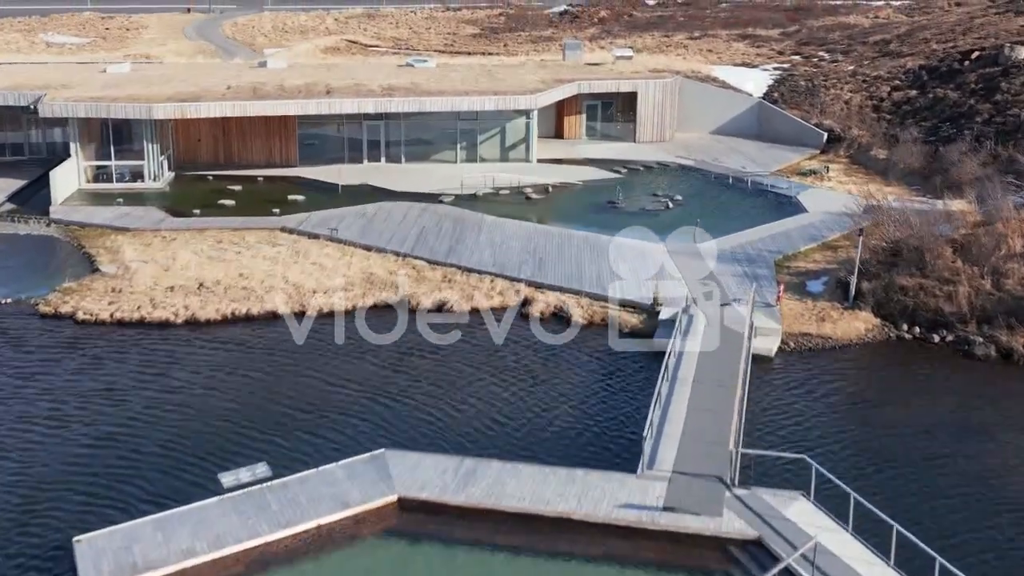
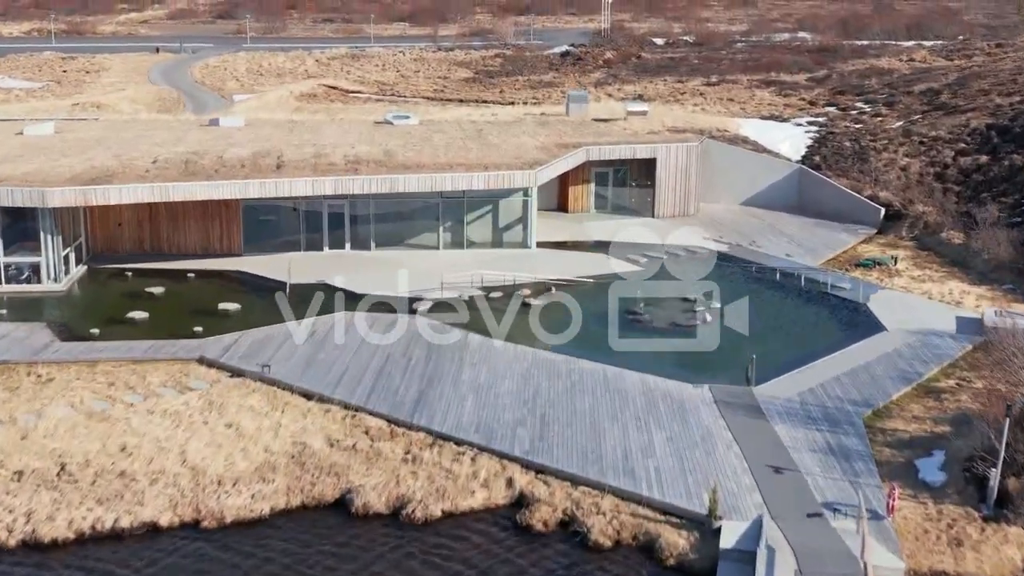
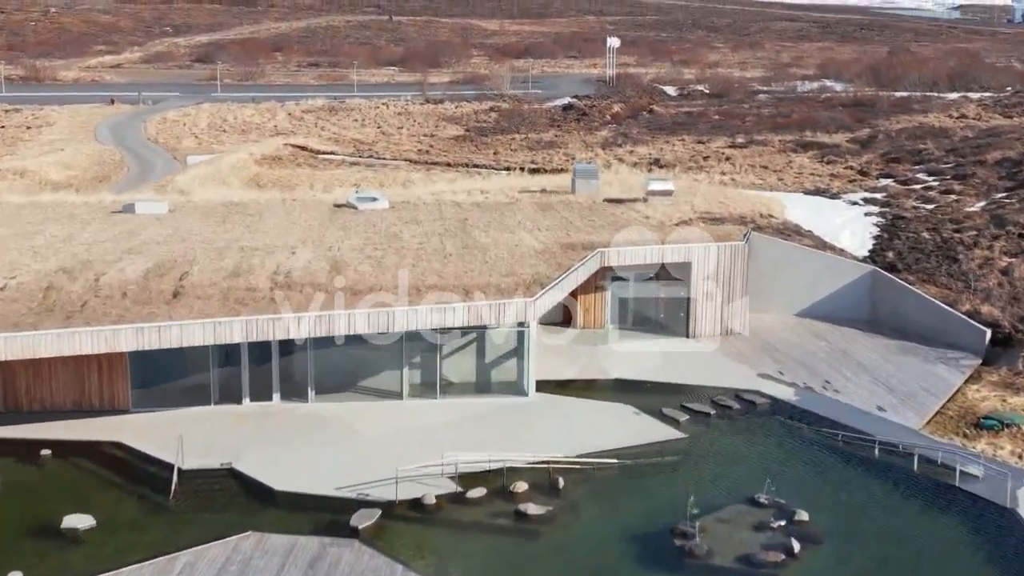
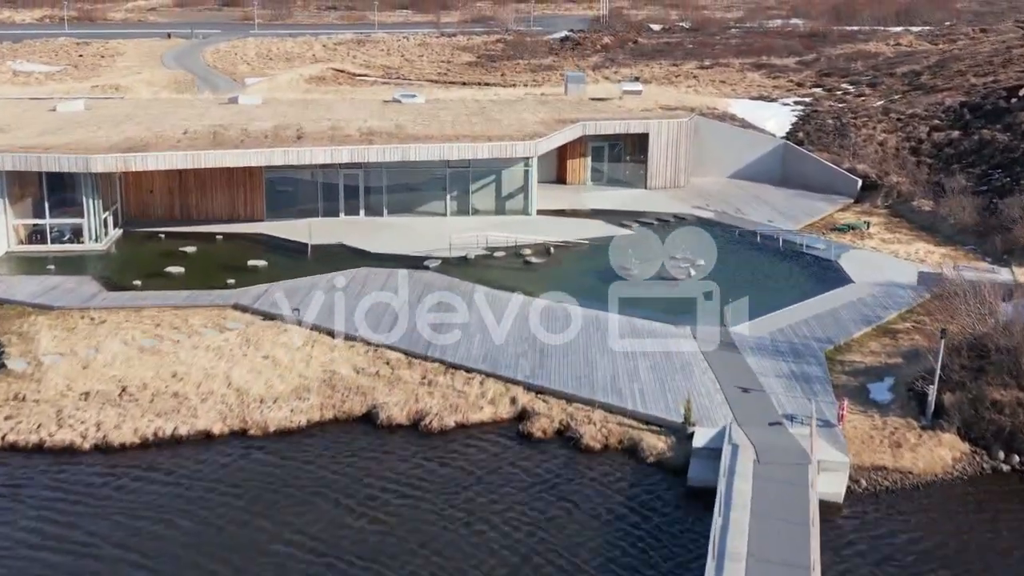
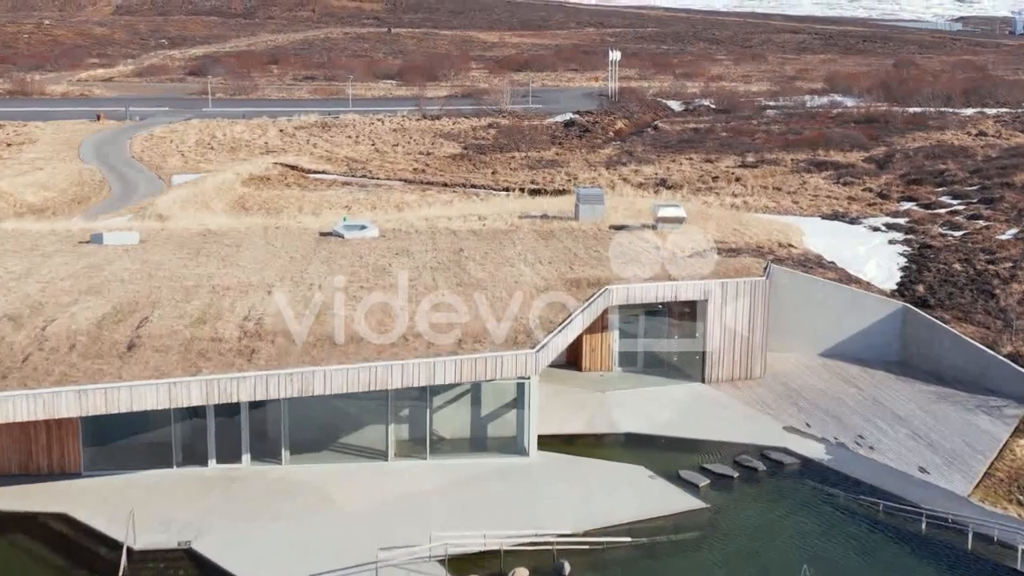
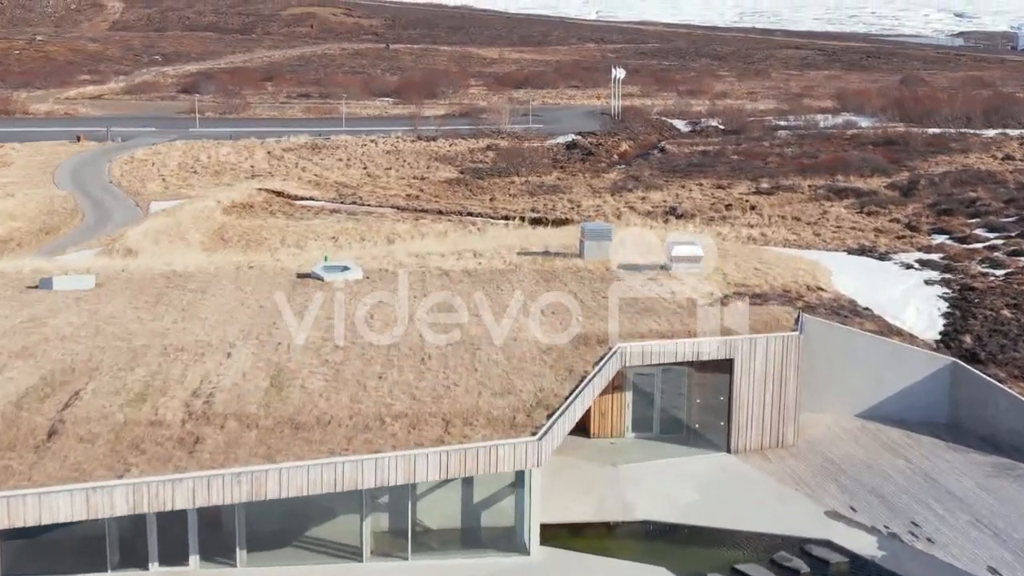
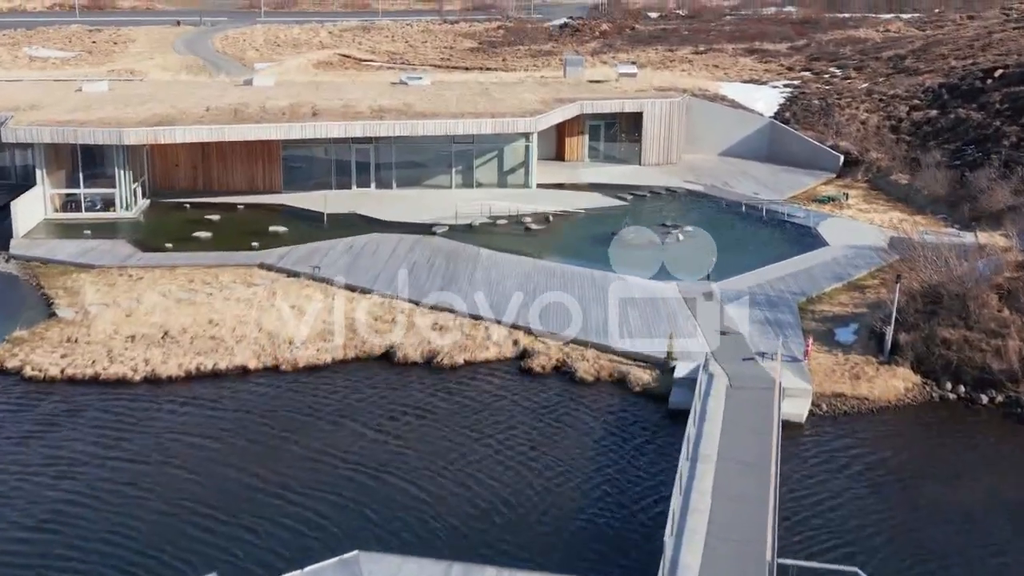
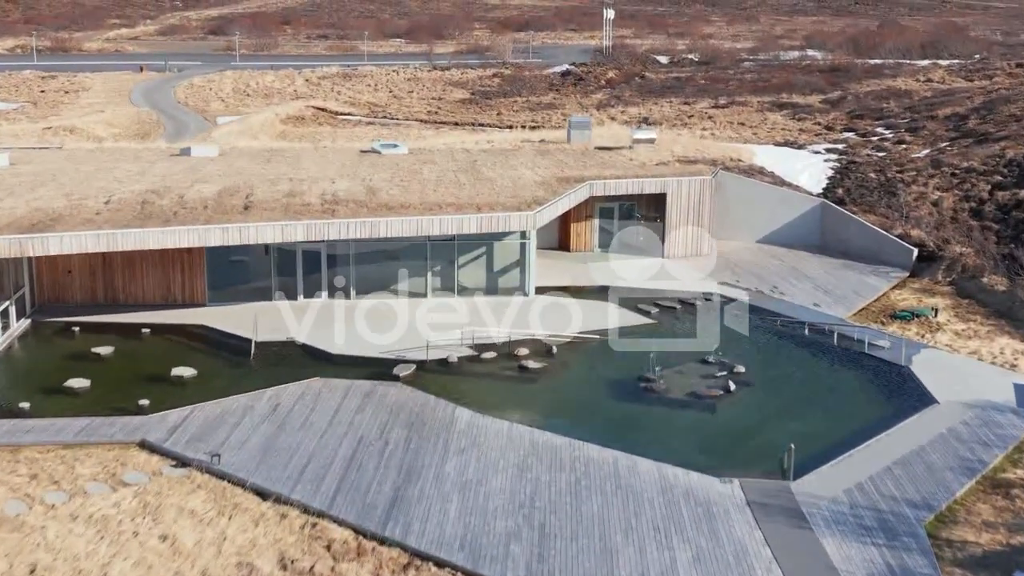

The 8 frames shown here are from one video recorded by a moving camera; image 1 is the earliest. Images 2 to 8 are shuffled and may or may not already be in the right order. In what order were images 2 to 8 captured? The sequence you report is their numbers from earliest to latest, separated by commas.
7, 4, 2, 8, 3, 5, 6
